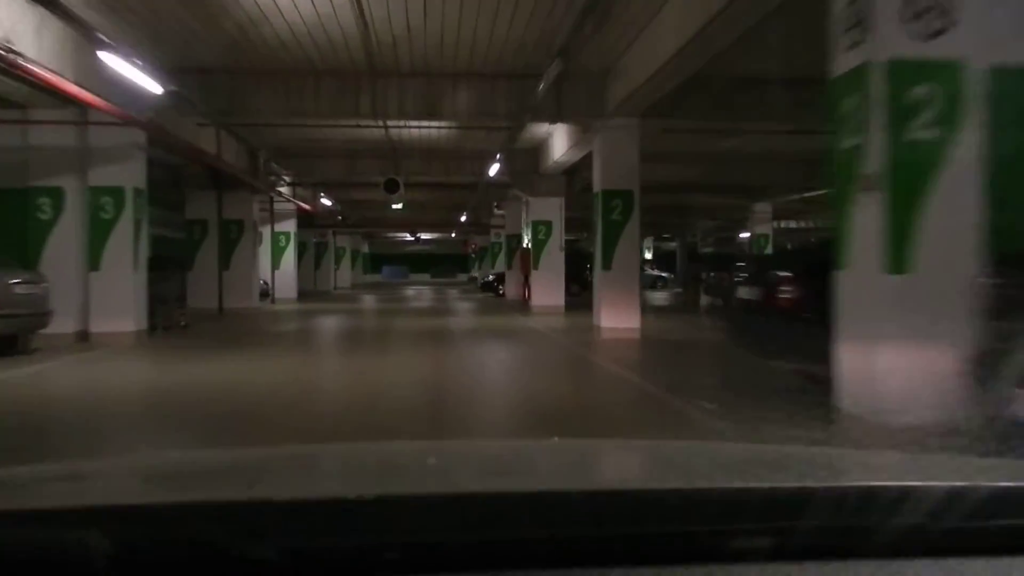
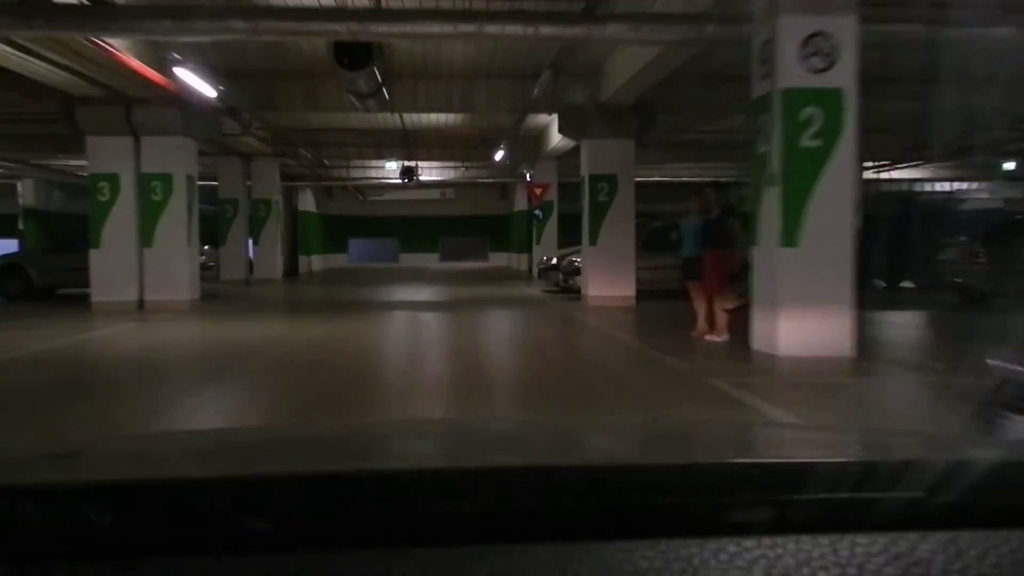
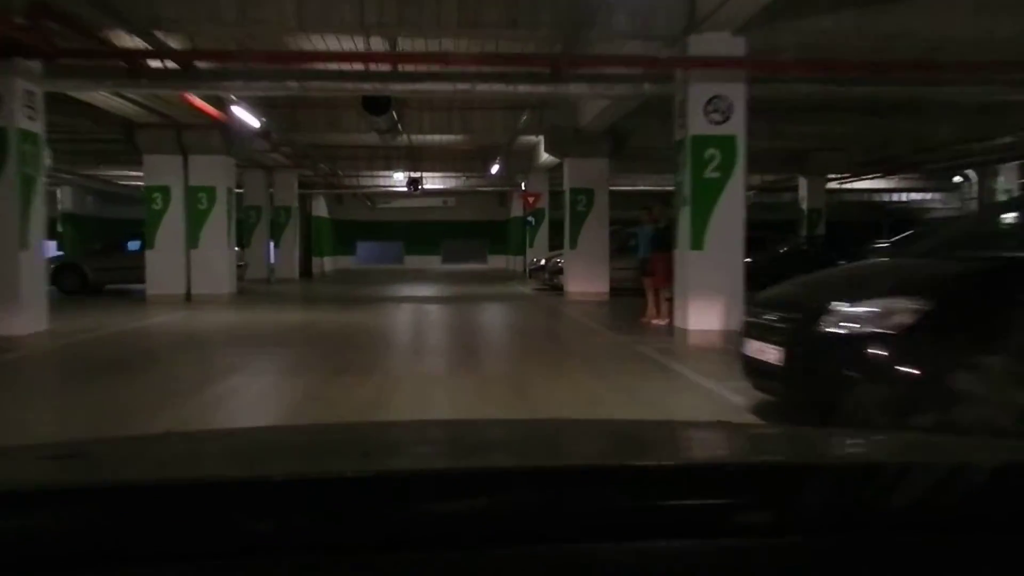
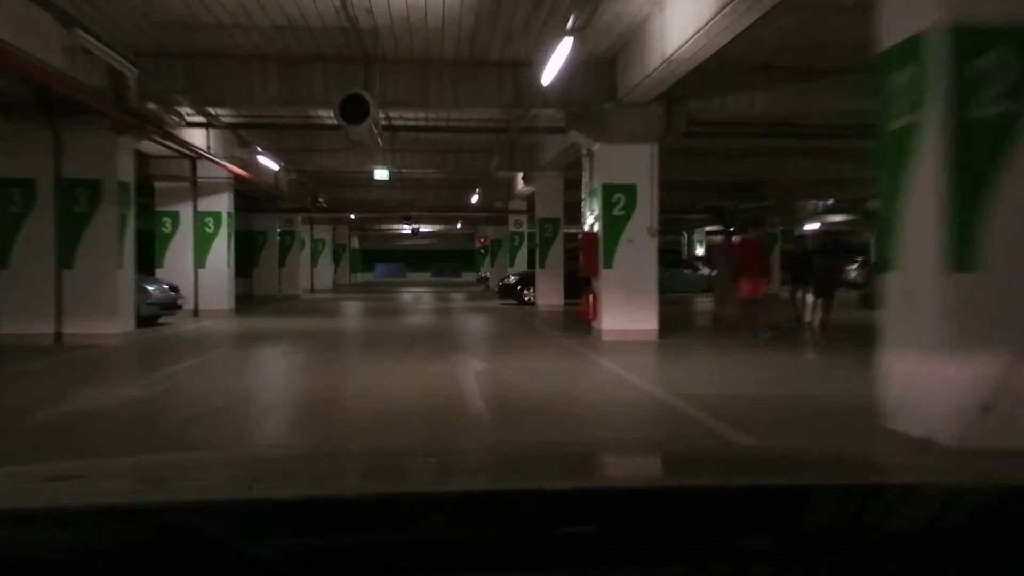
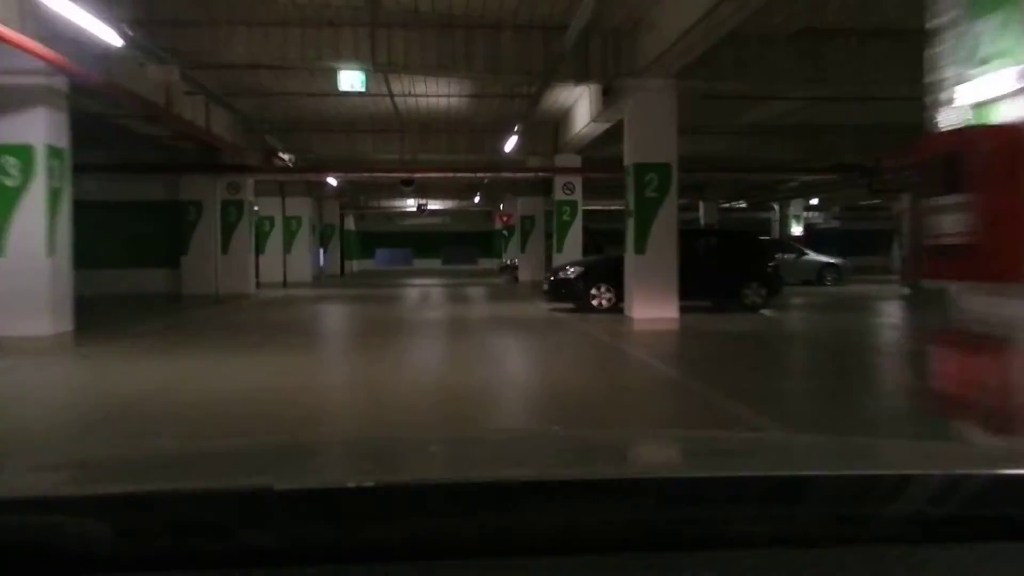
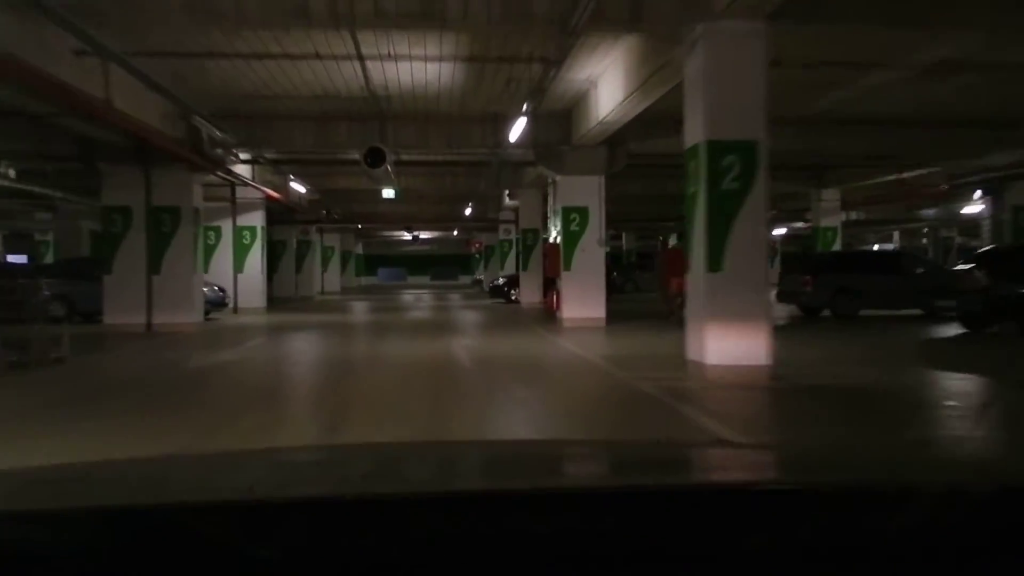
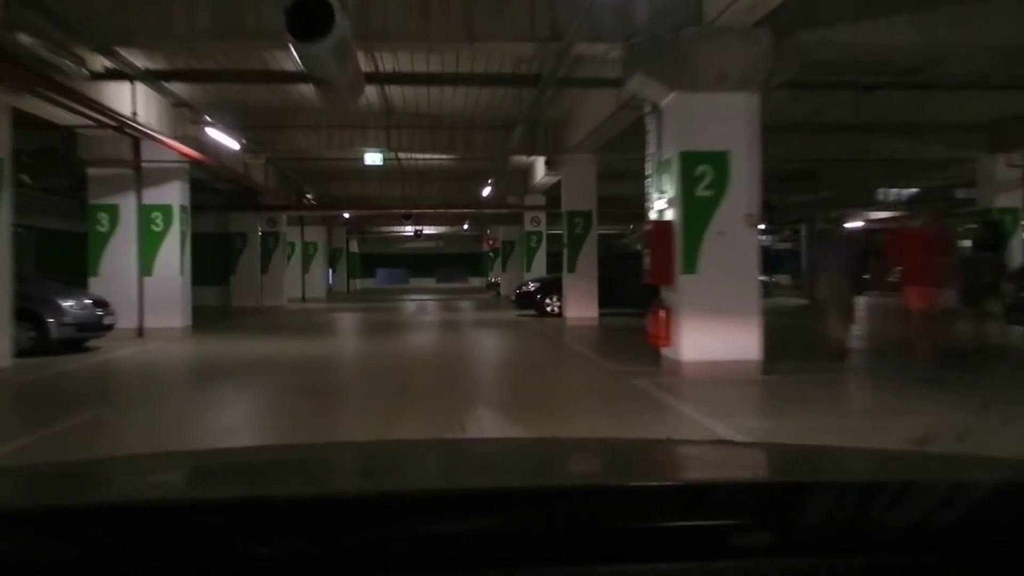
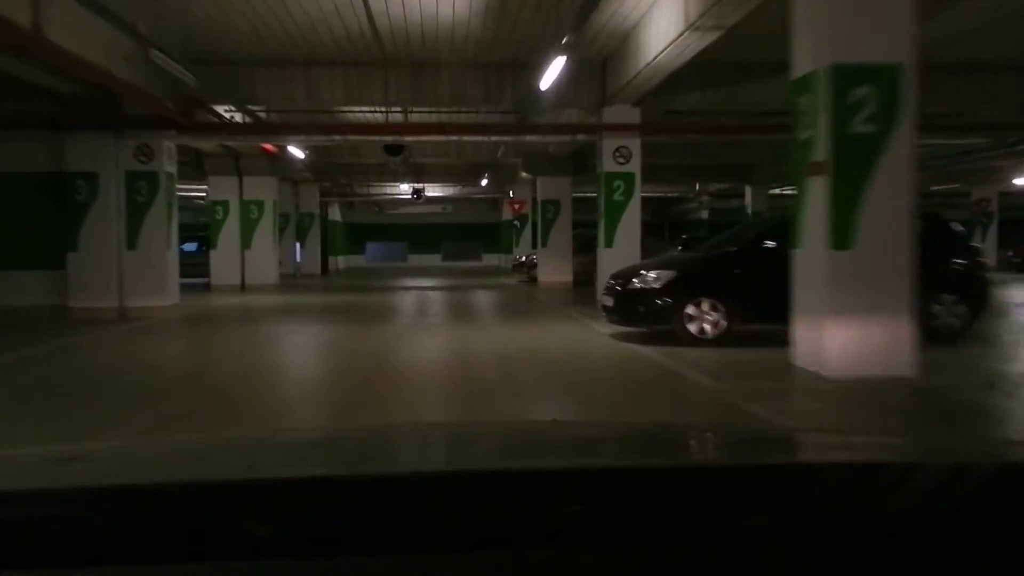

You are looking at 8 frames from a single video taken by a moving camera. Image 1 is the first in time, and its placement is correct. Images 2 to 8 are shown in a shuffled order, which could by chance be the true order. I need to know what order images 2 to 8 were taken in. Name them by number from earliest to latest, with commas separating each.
6, 4, 7, 5, 8, 3, 2
